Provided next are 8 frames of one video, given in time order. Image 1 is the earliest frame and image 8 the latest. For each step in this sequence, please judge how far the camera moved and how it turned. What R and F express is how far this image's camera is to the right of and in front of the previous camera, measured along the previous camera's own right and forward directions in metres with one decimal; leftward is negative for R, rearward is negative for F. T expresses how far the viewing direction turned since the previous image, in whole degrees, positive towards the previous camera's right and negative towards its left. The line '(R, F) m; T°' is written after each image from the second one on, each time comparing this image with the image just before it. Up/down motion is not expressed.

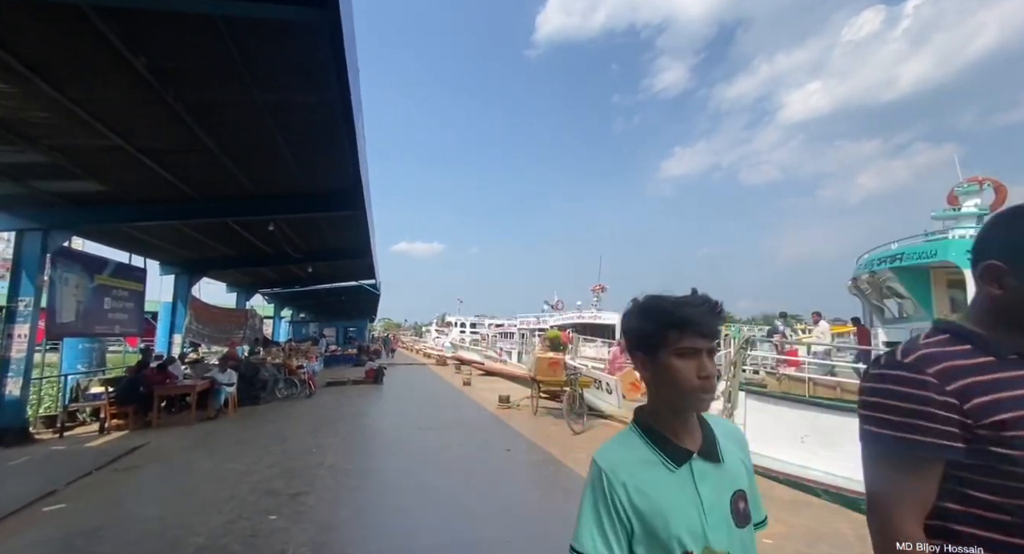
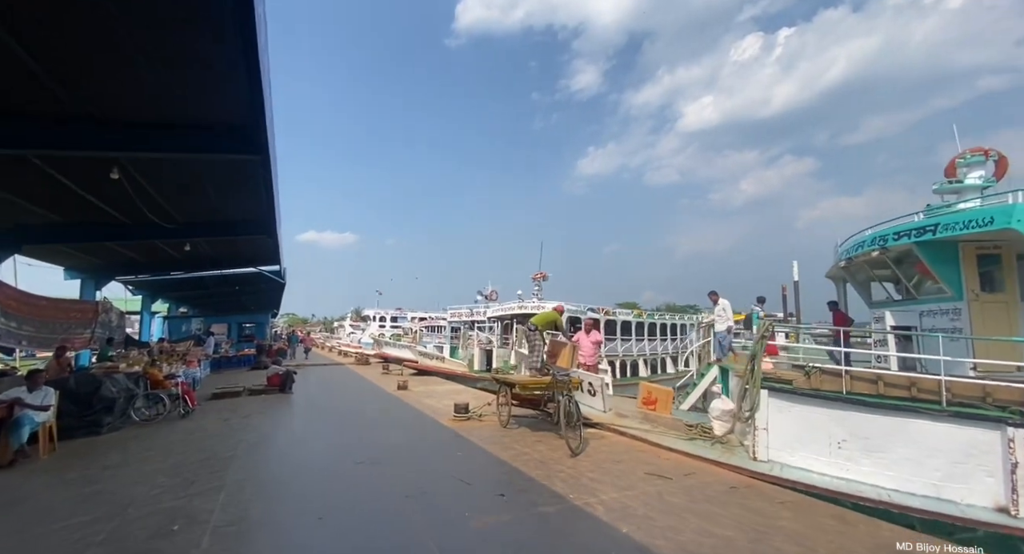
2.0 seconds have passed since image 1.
(-0.8, +2.2) m; +11°
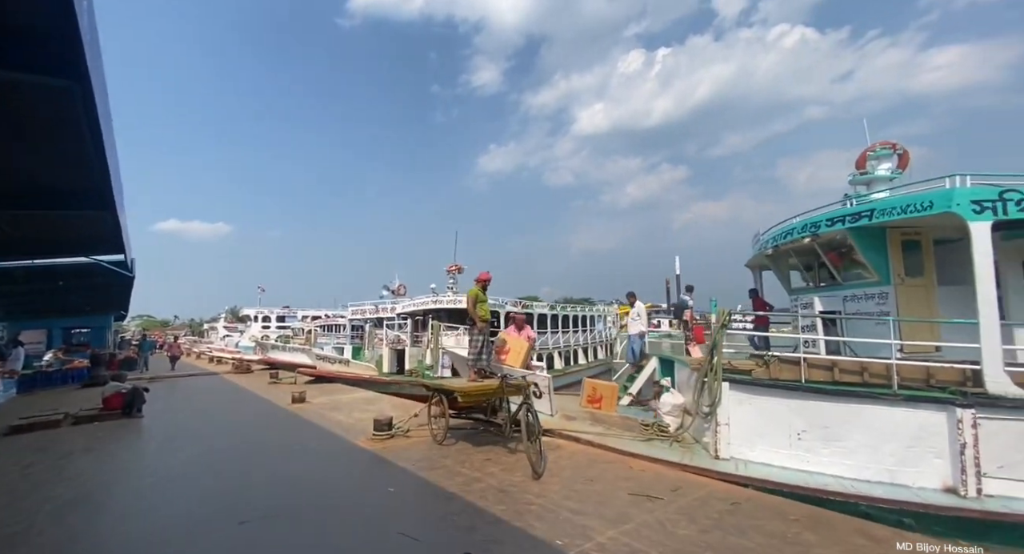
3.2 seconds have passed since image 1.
(-0.5, +1.2) m; +13°
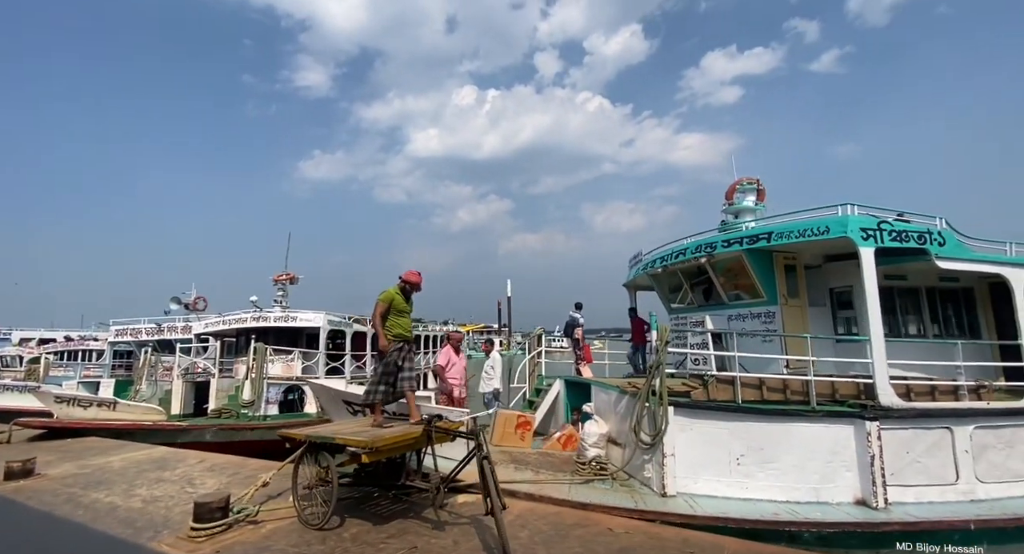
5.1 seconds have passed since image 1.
(-1.0, +1.7) m; +22°
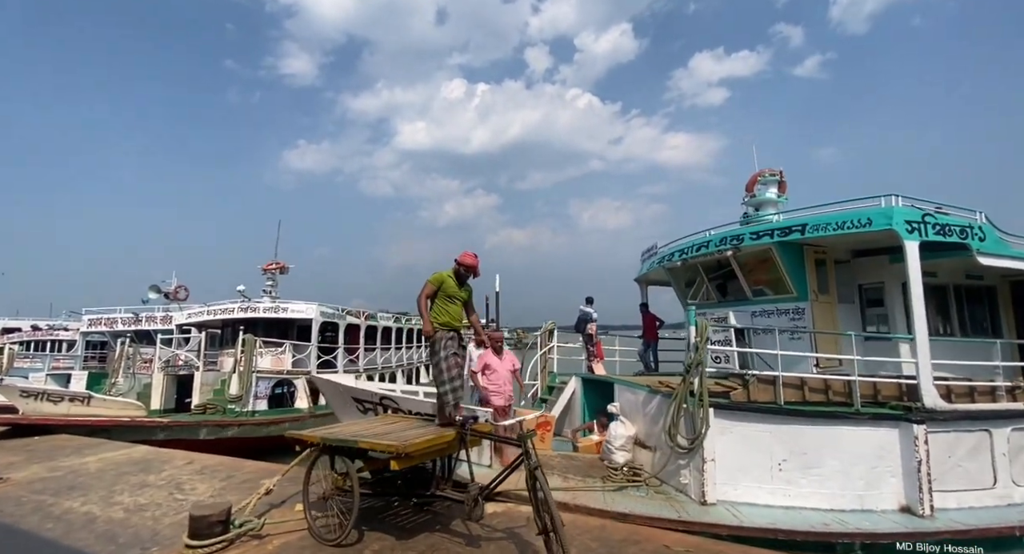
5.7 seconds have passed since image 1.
(-0.5, +0.5) m; +2°
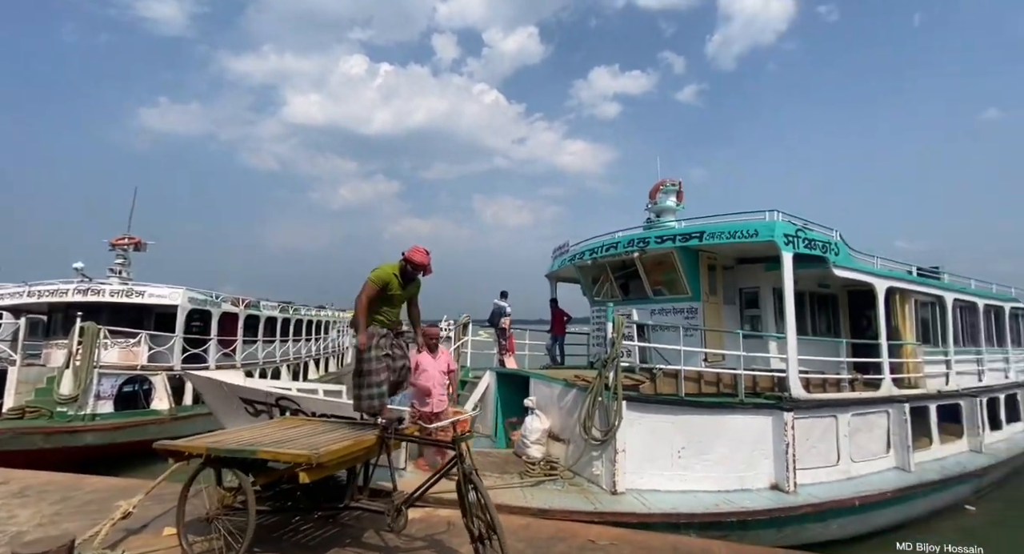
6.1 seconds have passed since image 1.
(-0.3, +0.2) m; +13°
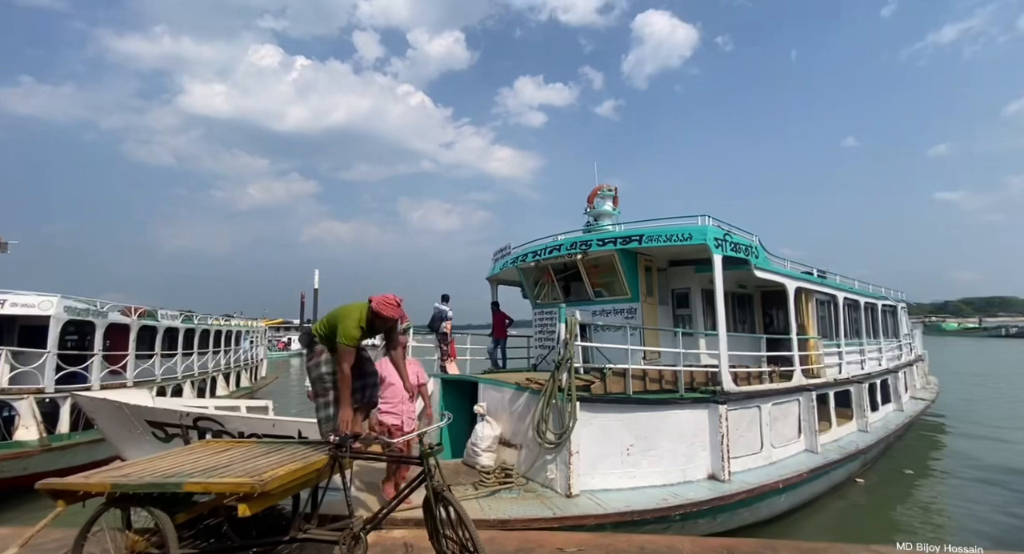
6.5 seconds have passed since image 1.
(-0.3, +0.2) m; +9°
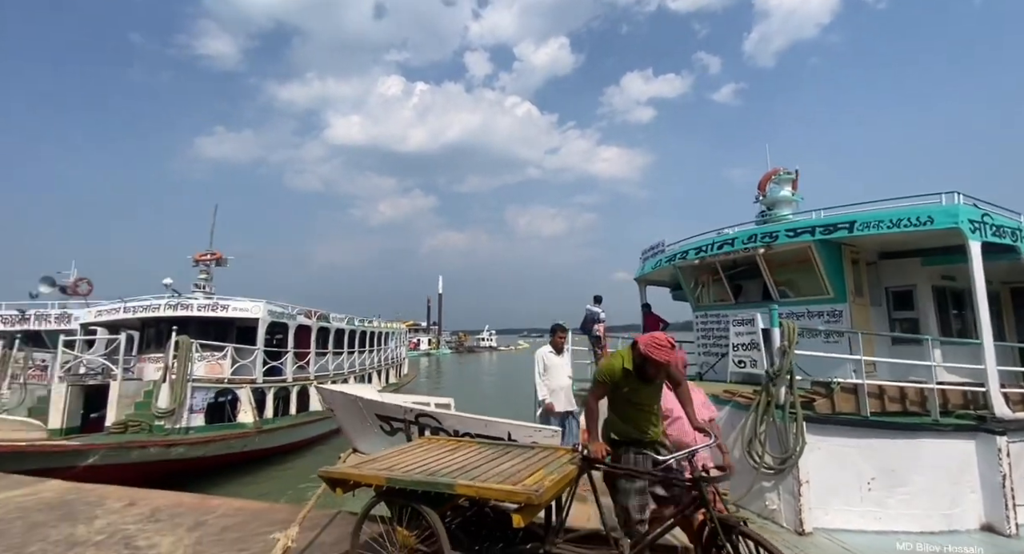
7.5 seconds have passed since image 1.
(-0.9, +0.3) m; -14°
